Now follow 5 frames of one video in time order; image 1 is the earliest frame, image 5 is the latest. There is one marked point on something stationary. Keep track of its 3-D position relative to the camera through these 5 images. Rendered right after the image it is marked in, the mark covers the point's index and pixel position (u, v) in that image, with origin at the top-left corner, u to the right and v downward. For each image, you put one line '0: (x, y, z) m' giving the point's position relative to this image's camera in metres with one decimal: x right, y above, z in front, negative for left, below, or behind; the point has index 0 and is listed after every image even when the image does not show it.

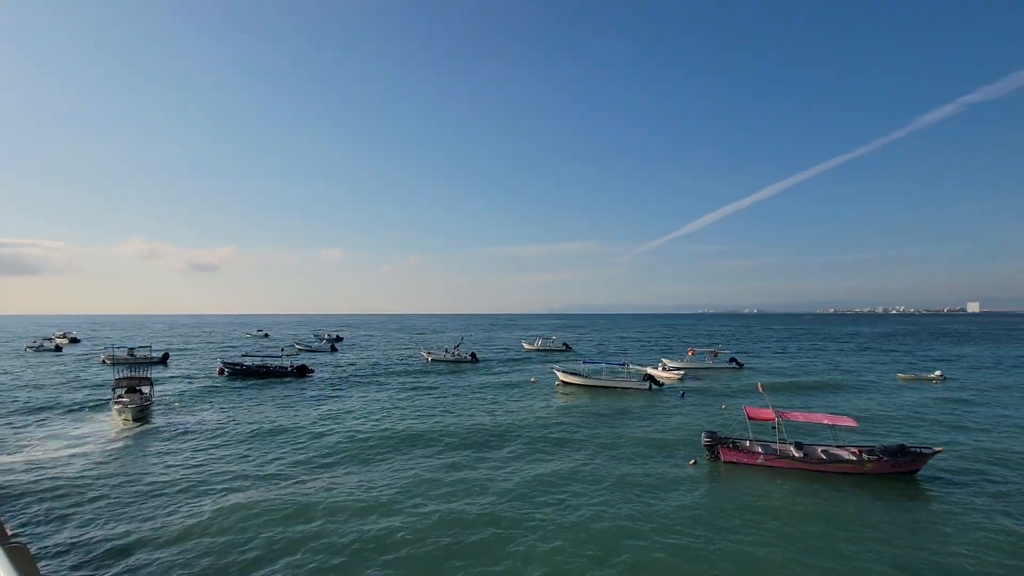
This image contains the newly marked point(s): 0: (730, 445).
0: (+8.3, -5.9, +19.0) m
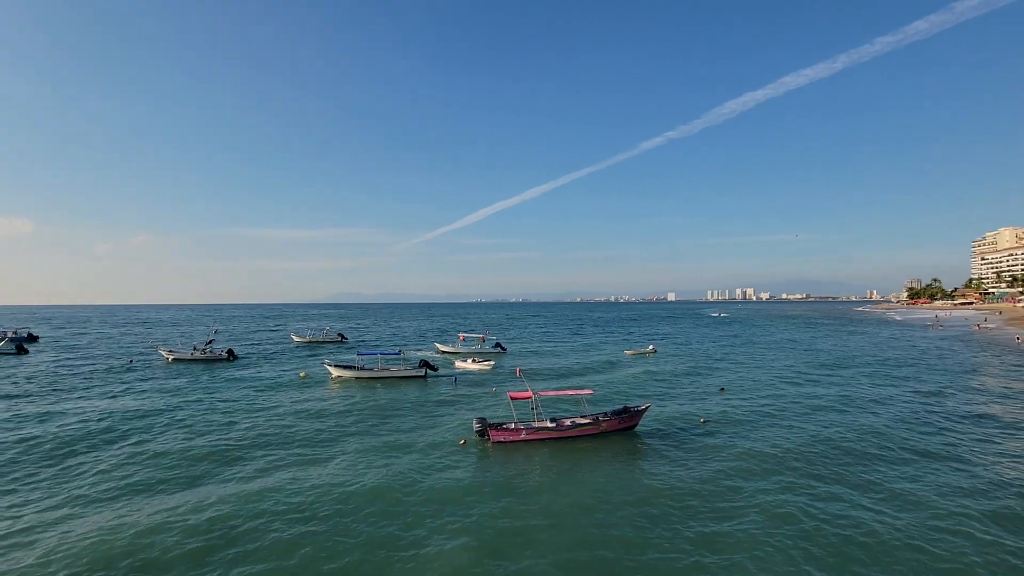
0: (+7.3, -6.7, +24.4) m
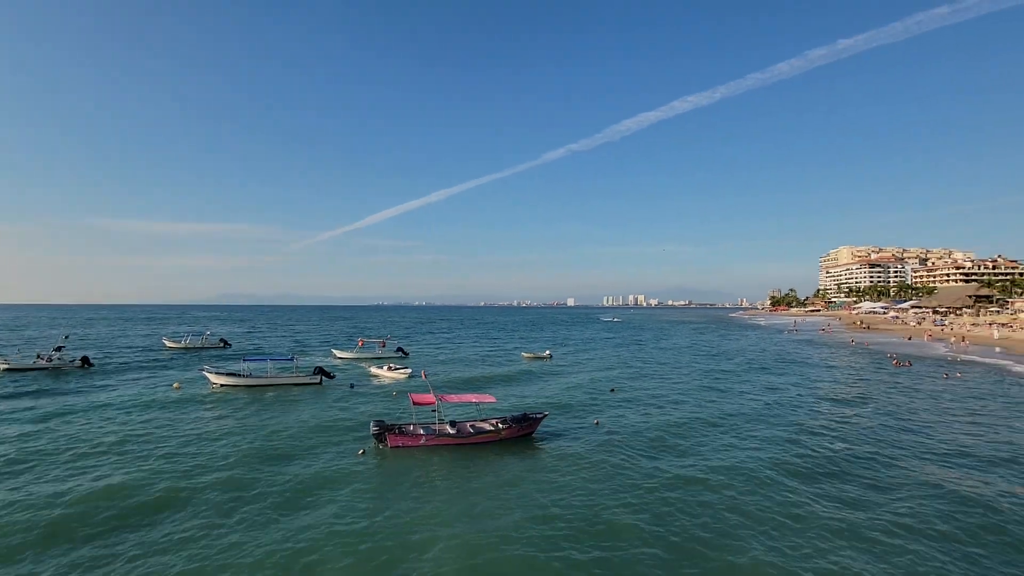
0: (+0.9, -7.7, +29.2) m
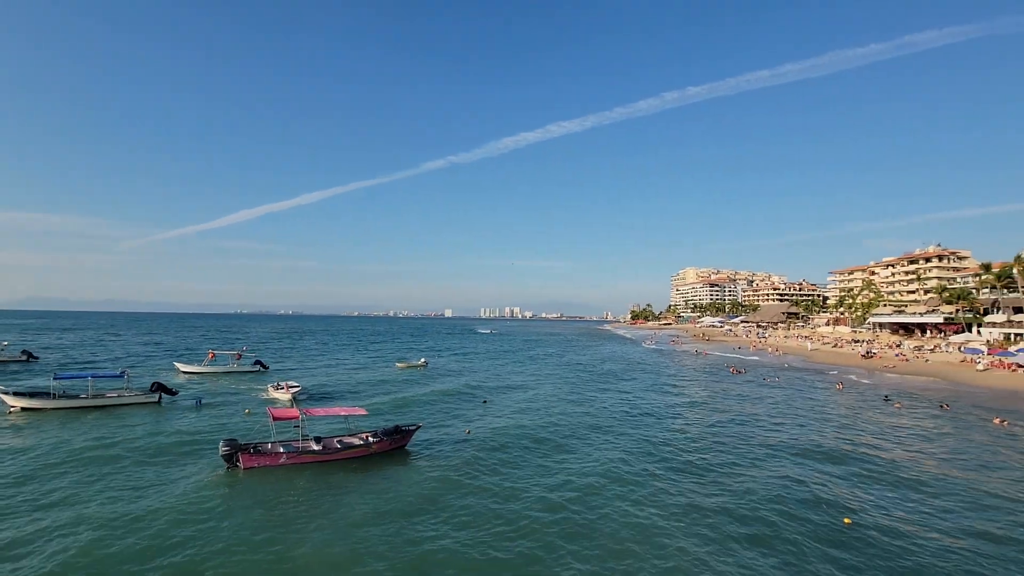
0: (-6.2, -8.1, +28.8) m
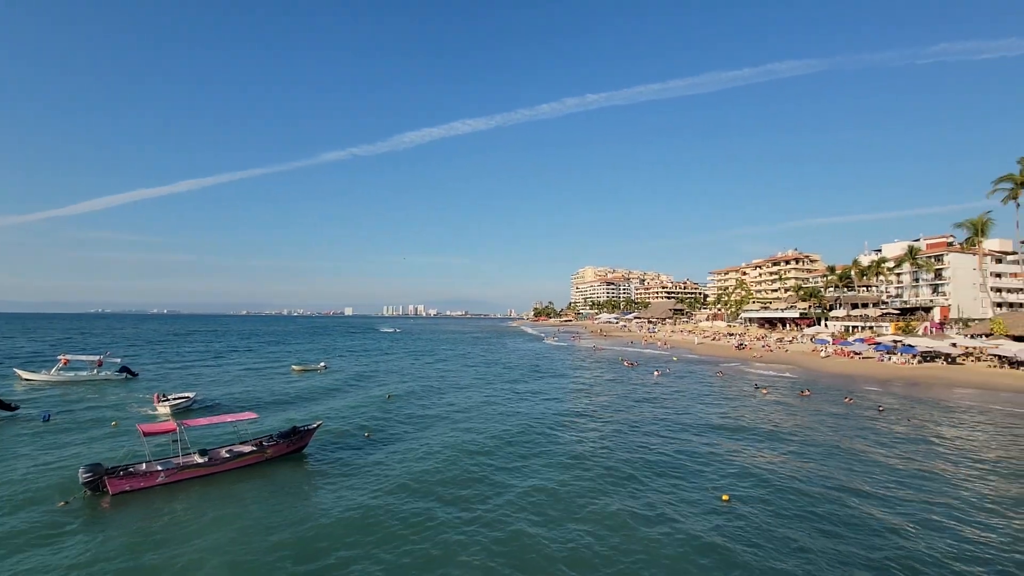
0: (-9.0, -7.9, +25.4) m
